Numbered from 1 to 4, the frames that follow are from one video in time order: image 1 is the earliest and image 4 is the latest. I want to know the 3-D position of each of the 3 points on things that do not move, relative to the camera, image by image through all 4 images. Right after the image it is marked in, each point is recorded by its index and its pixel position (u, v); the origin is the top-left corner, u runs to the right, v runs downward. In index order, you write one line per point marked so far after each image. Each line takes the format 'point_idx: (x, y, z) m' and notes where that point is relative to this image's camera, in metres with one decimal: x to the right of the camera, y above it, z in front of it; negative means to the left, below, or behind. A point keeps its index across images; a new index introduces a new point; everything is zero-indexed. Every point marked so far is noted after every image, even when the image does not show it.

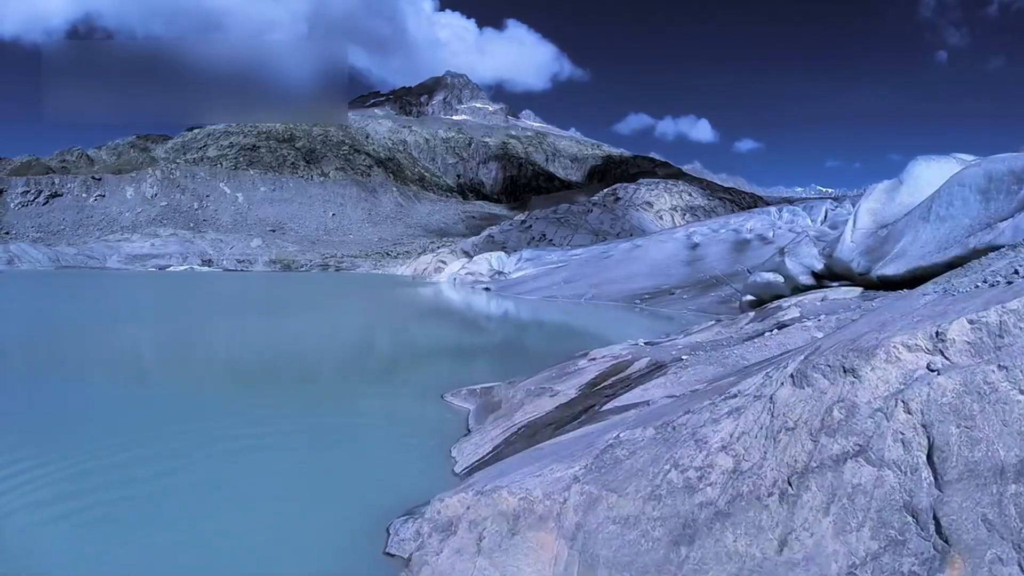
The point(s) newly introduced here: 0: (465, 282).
0: (-1.5, +0.2, +19.3) m
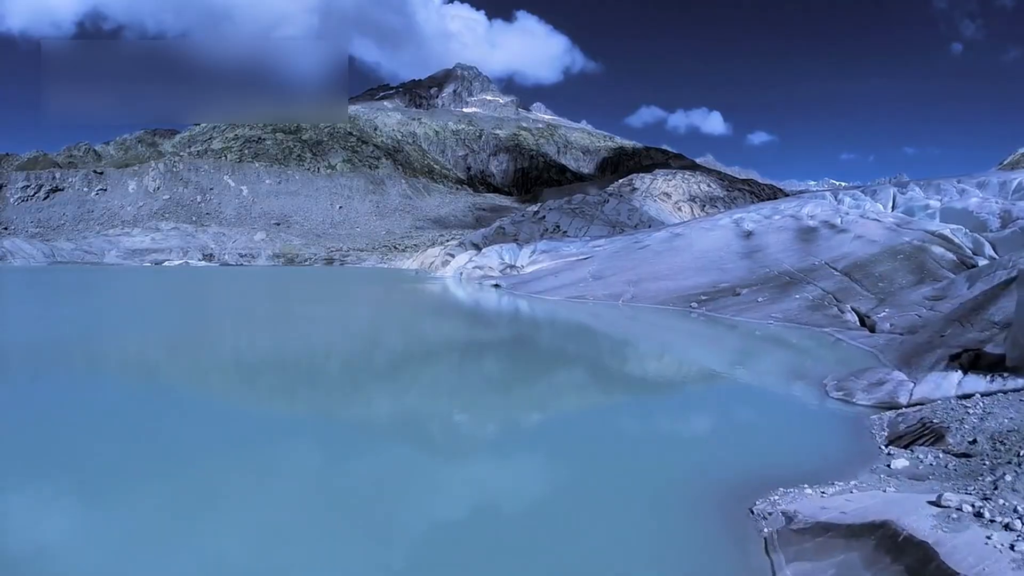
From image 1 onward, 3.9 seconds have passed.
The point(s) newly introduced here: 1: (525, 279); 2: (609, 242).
0: (-1.1, +0.3, +17.9) m
1: (+0.3, +0.2, +14.3) m
2: (+2.3, +1.0, +14.3) m
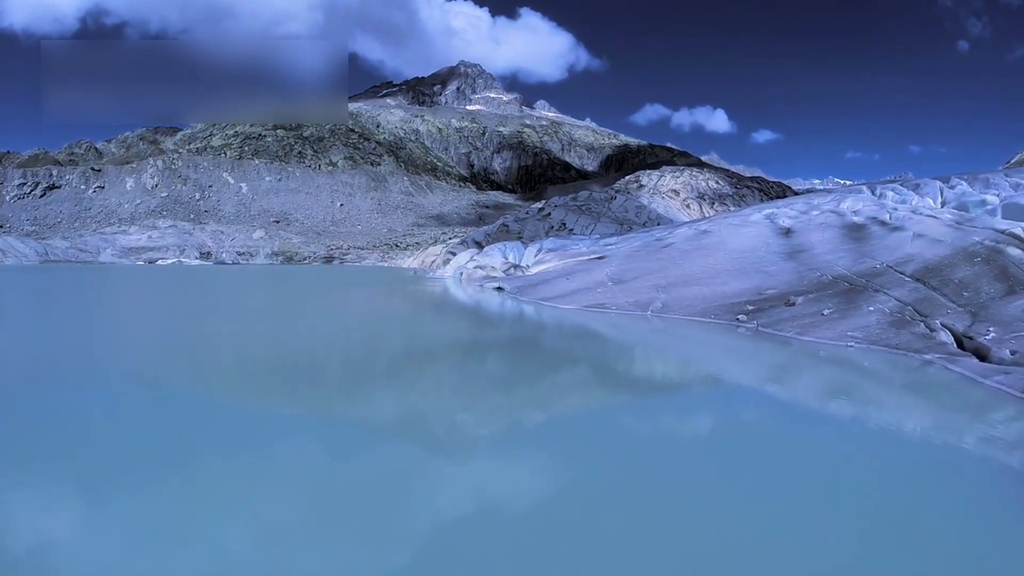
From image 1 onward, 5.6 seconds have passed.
0: (-1.0, +0.3, +17.0) m
1: (+0.4, +0.1, +13.5) m
2: (+2.4, +1.0, +13.5) m
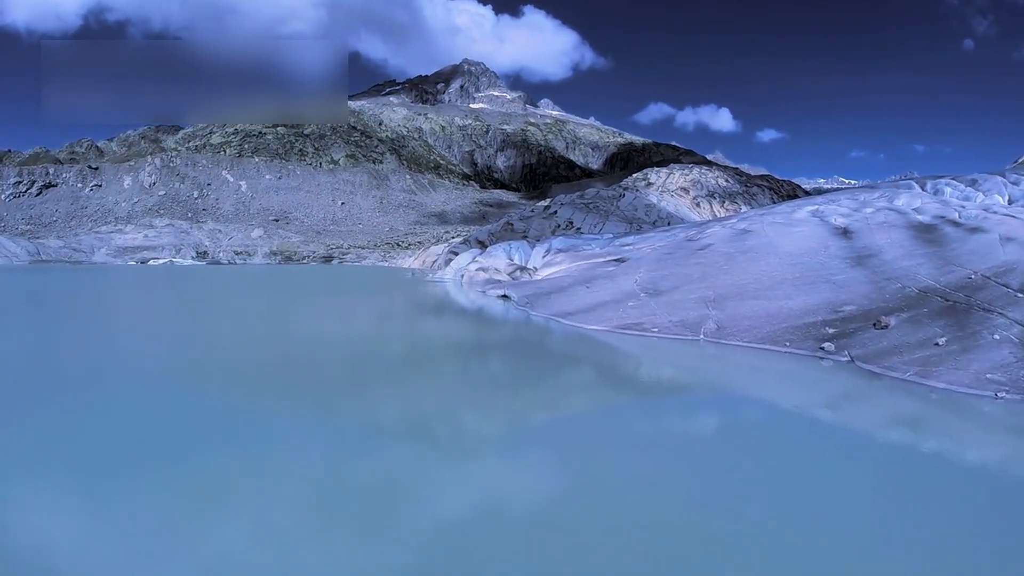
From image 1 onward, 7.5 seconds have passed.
0: (-0.9, +0.2, +16.1) m
1: (+0.5, +0.1, +12.6) m
2: (+2.5, +0.9, +12.6) m
